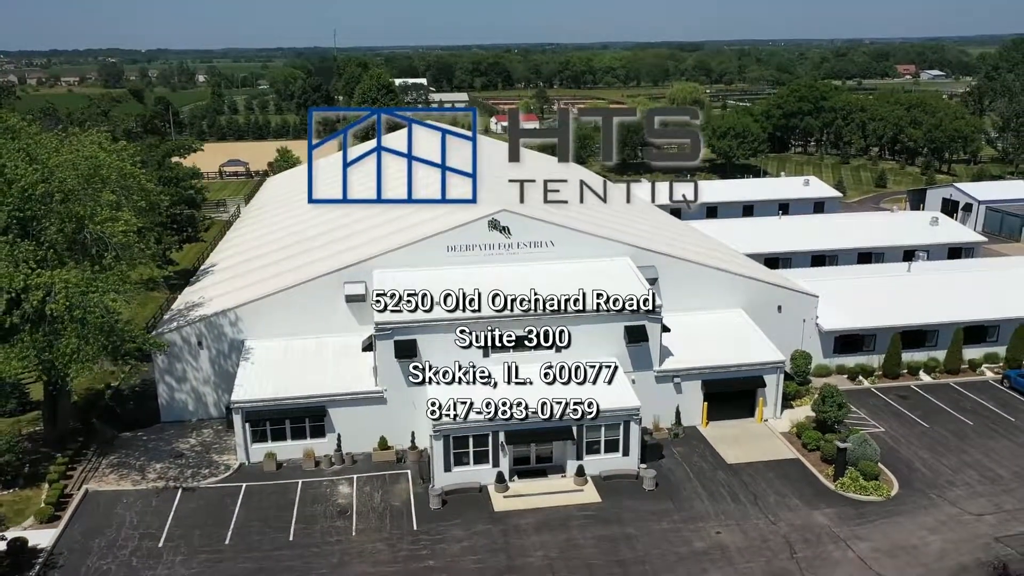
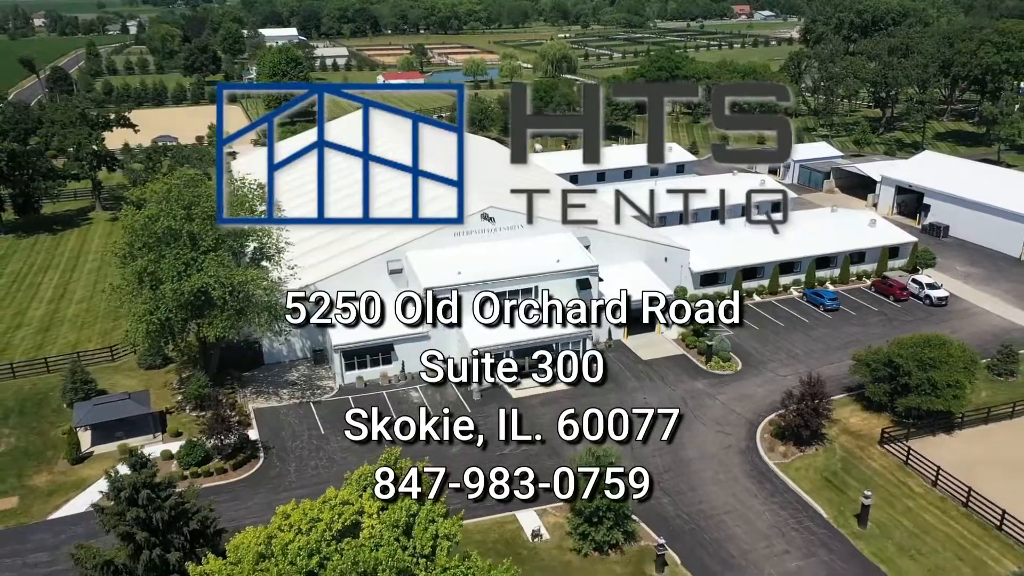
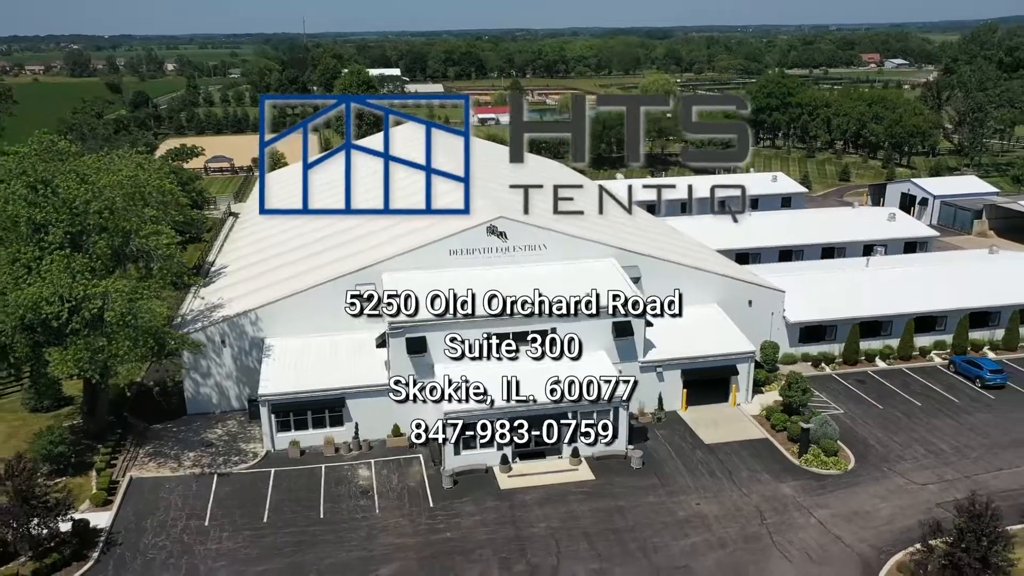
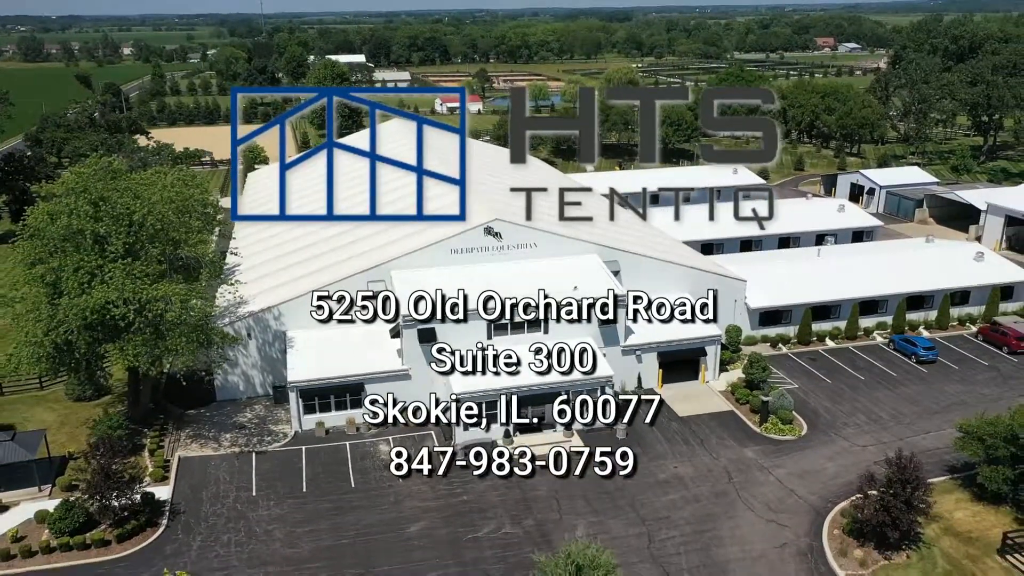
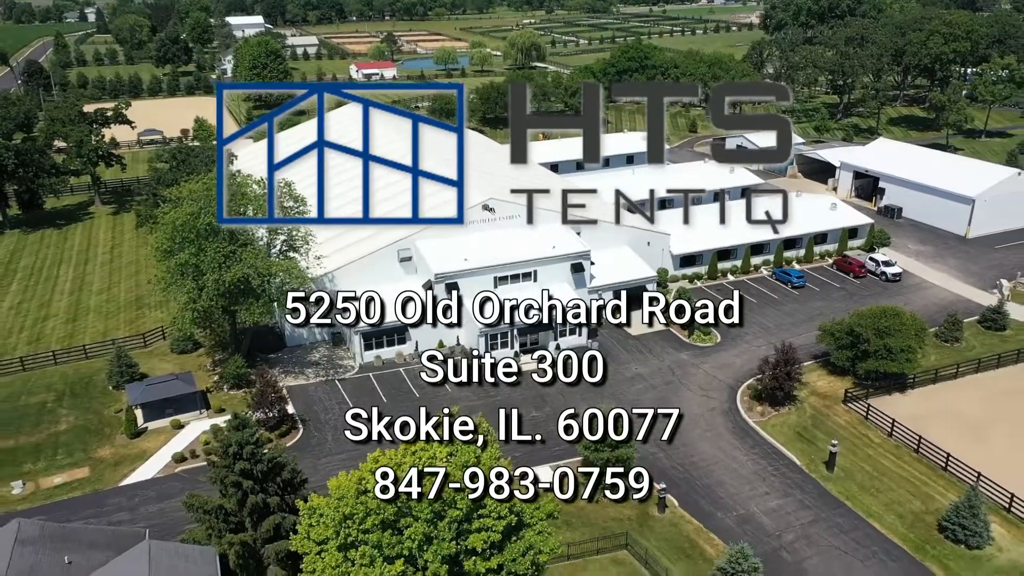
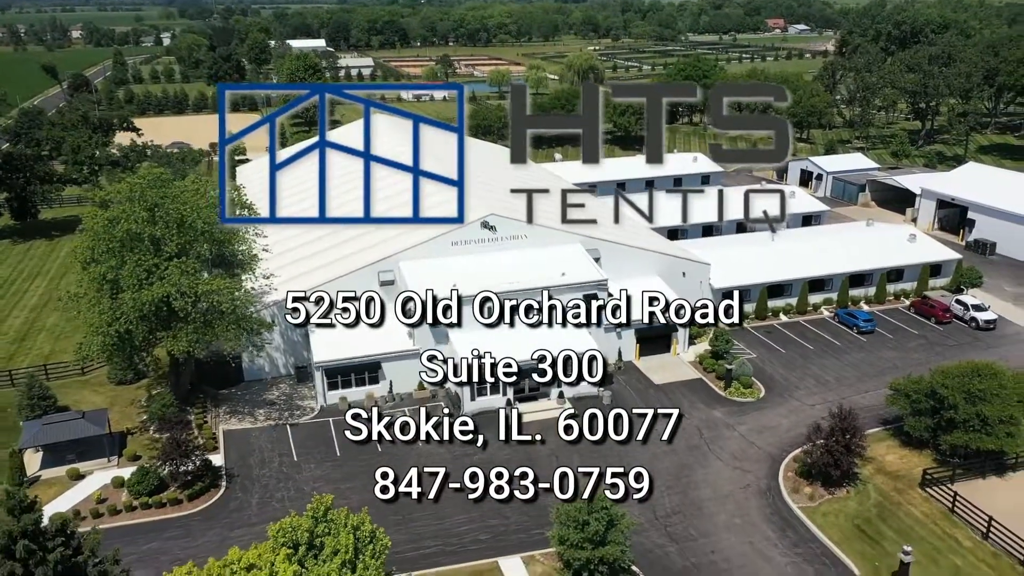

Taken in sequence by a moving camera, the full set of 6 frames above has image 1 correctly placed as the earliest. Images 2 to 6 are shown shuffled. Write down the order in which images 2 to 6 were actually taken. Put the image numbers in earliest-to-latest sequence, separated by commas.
3, 4, 6, 2, 5
